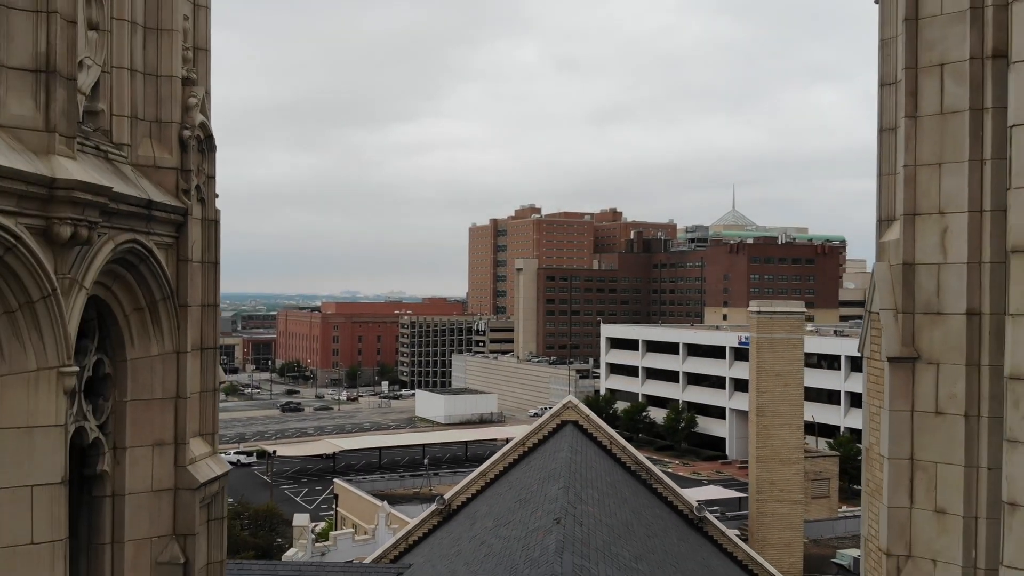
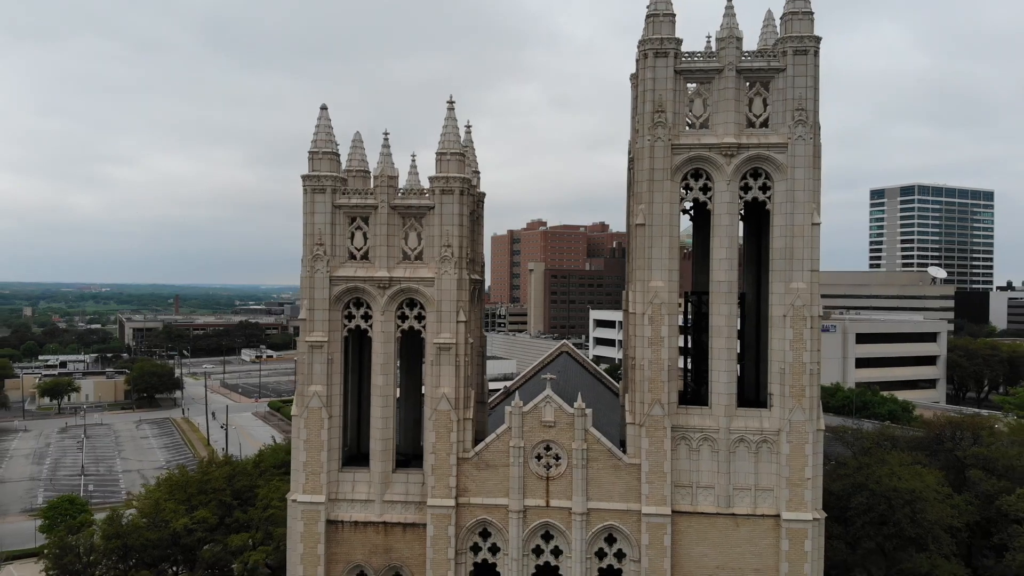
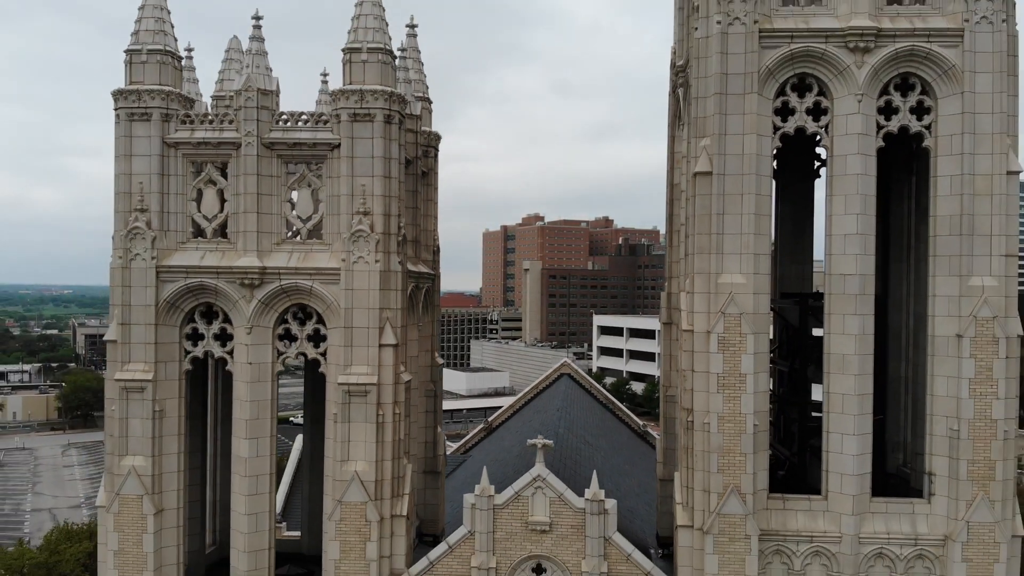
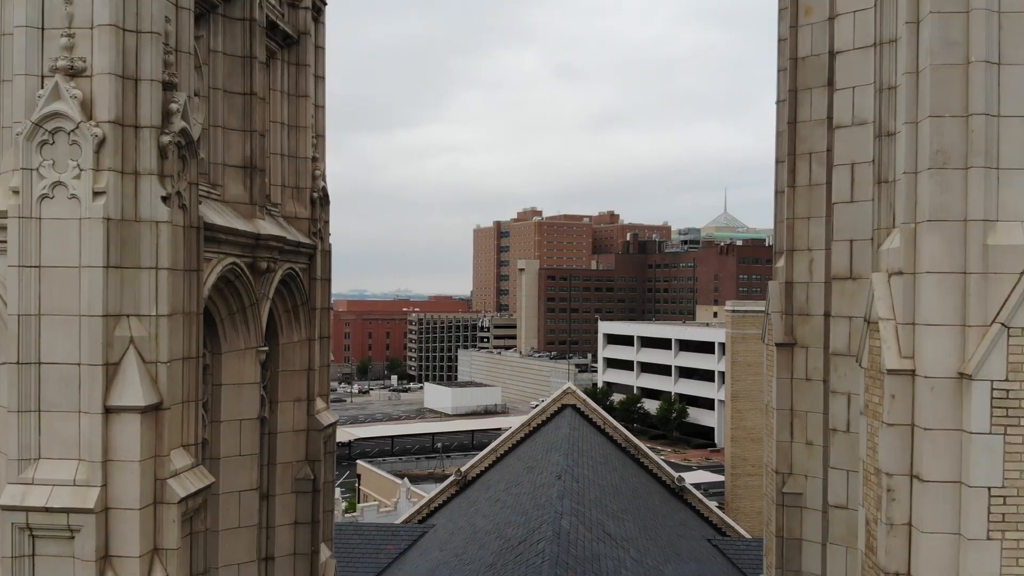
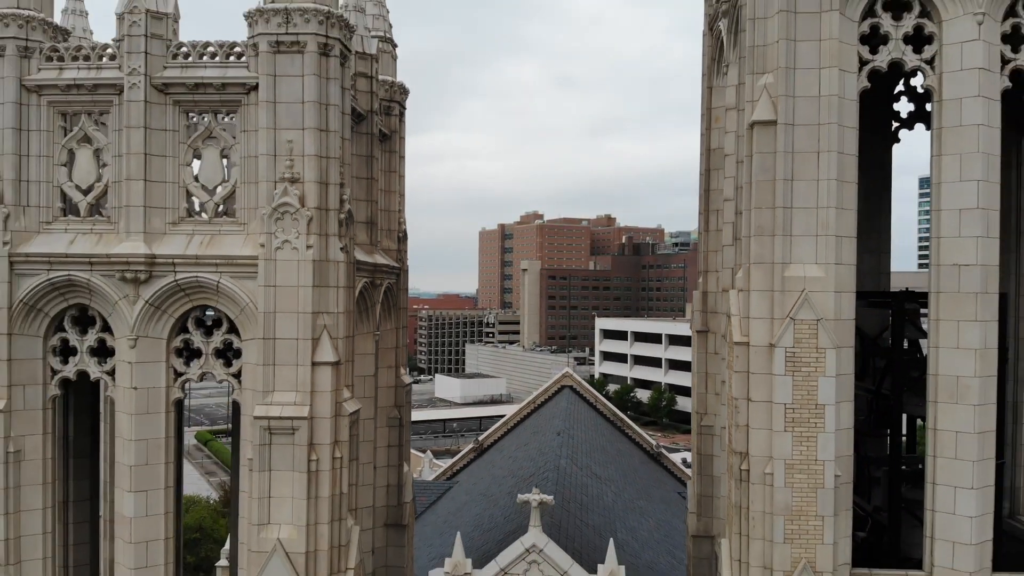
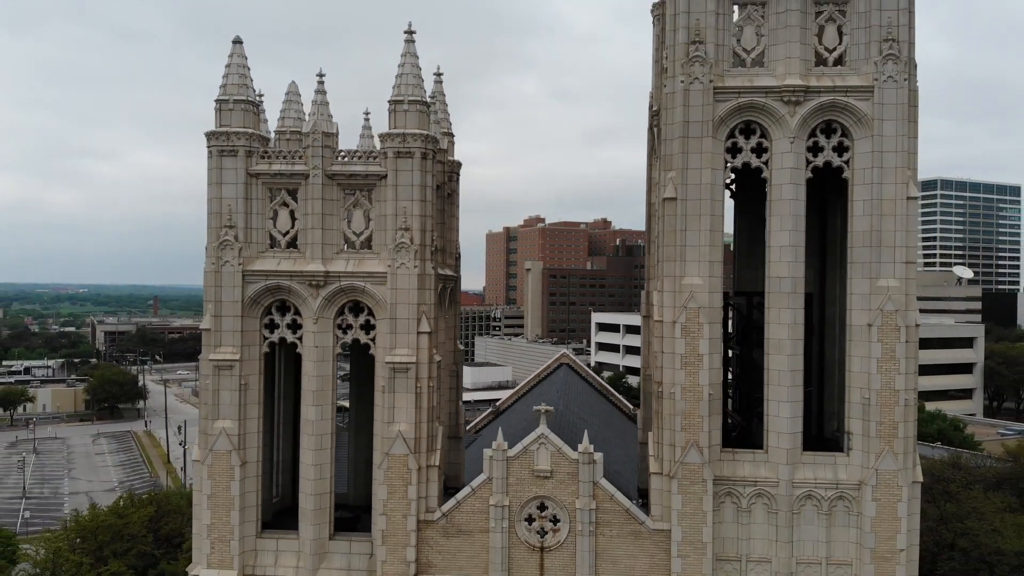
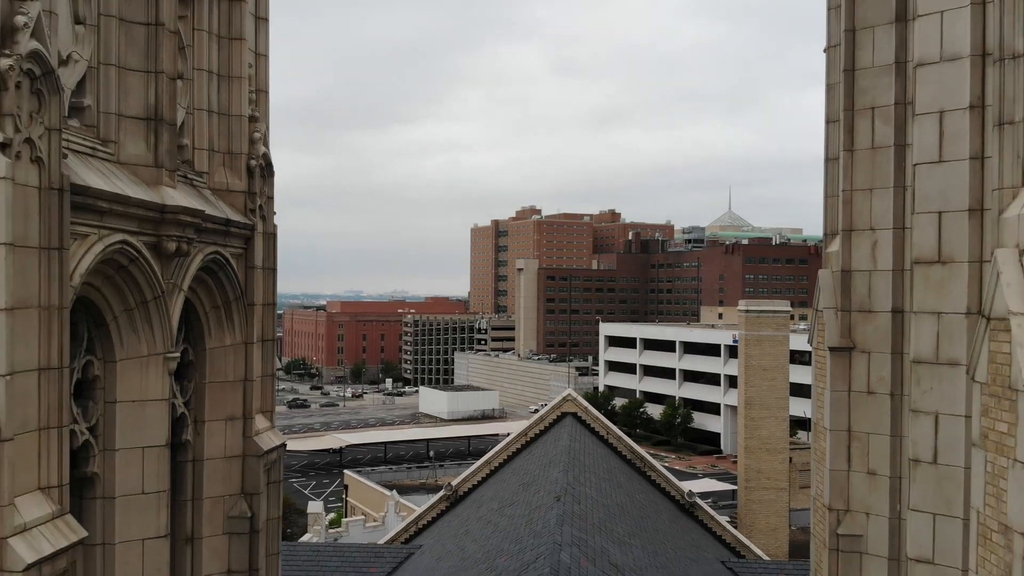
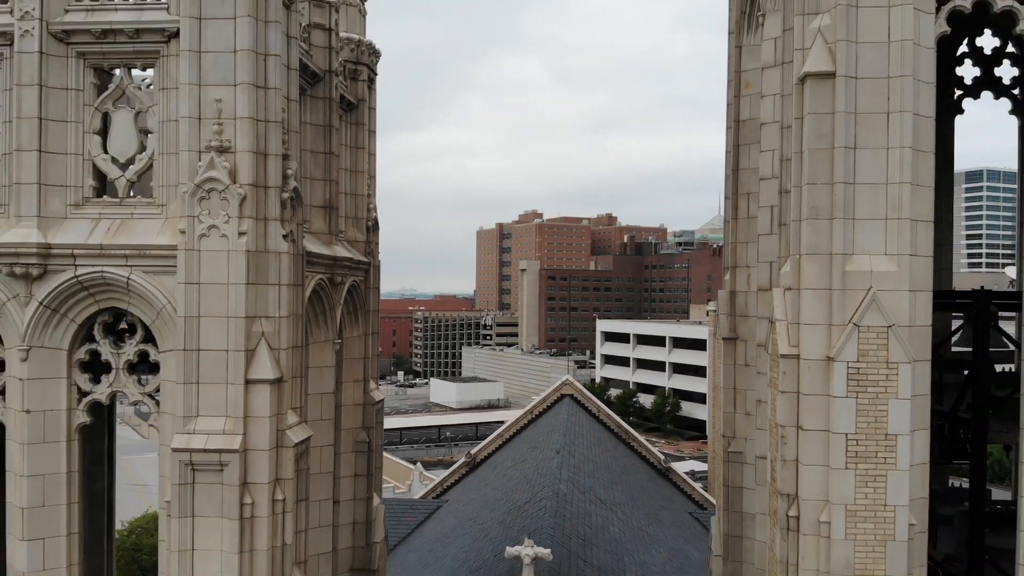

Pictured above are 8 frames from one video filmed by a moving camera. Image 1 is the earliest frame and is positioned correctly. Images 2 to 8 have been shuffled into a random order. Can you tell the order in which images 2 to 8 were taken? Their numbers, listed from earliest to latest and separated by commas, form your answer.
7, 4, 8, 5, 3, 6, 2
